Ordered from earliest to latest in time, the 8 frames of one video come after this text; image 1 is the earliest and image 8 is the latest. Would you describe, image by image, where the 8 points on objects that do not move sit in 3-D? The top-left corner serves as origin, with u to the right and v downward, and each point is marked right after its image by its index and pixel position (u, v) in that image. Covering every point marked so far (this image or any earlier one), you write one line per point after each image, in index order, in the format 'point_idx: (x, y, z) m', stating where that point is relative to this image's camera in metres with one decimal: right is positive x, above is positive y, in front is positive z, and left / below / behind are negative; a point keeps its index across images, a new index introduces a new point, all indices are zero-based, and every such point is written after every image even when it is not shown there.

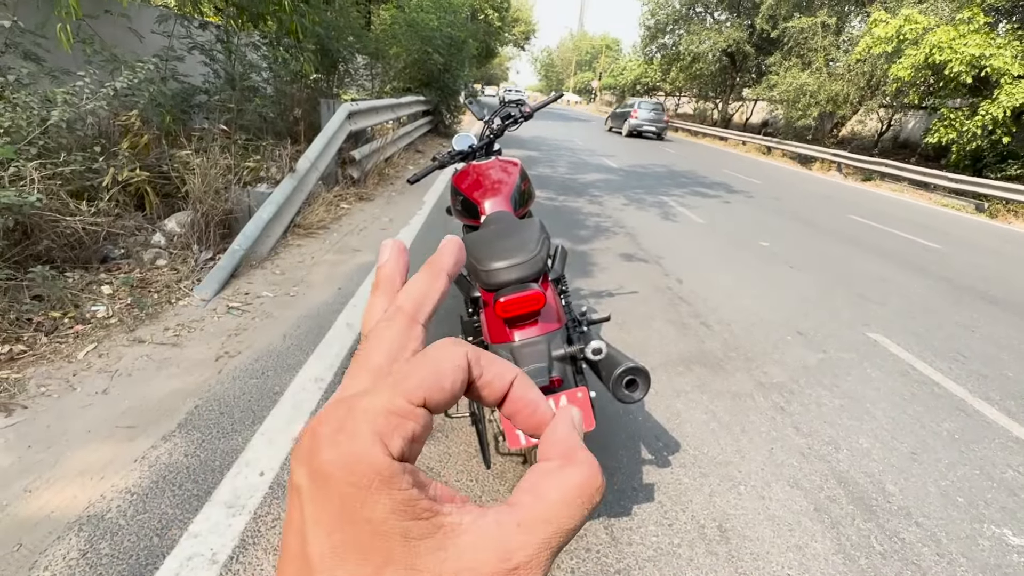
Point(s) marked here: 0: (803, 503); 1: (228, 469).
0: (+1.4, -1.0, +2.2) m
1: (-1.3, -0.8, +2.1) m
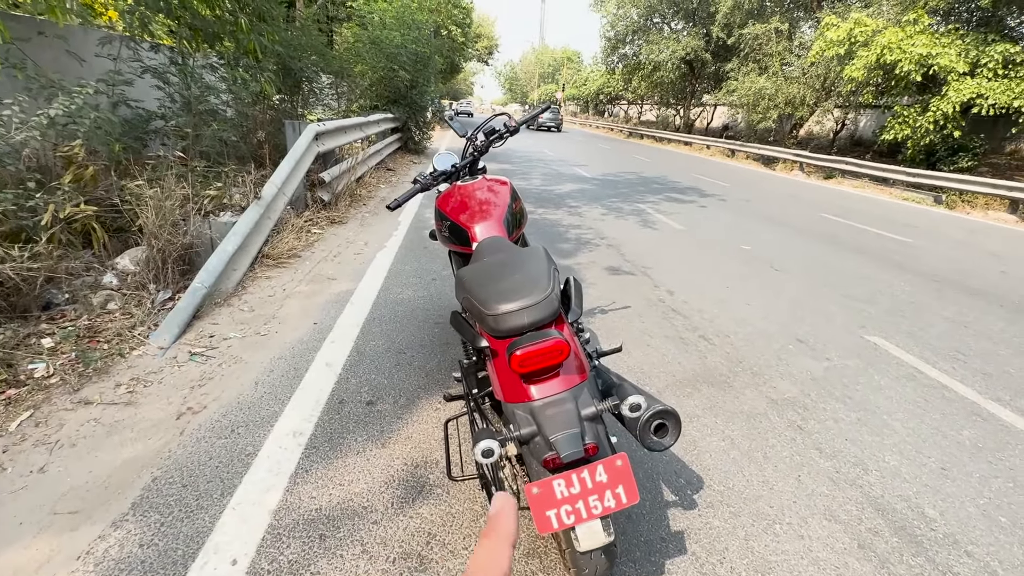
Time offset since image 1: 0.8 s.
0: (+1.4, -1.1, +2.0) m
1: (-1.2, -1.0, +1.8) m
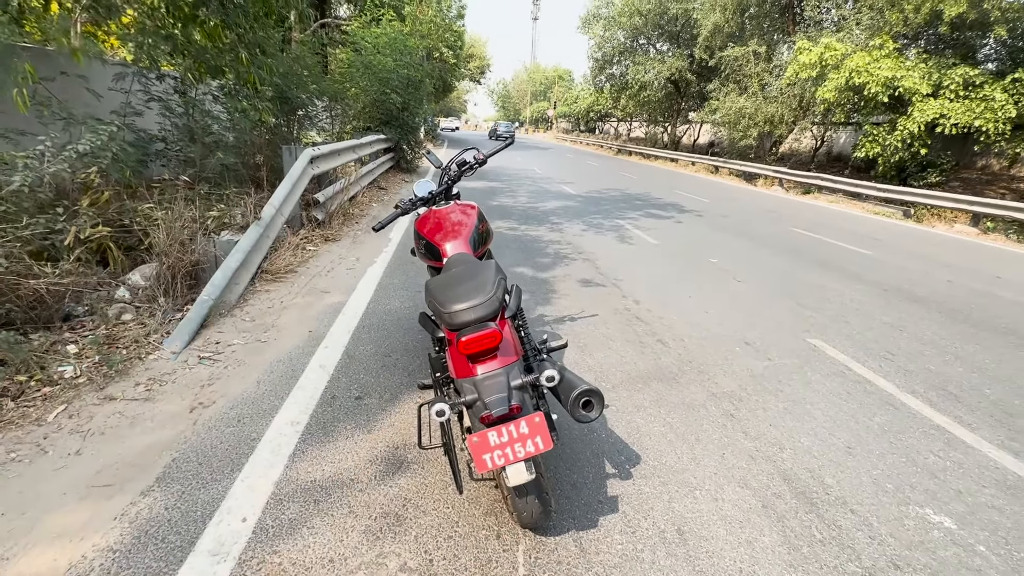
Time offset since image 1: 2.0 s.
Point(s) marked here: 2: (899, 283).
0: (+1.2, -1.1, +2.4) m
1: (-1.4, -1.0, +2.1) m
2: (+5.6, +0.1, +6.8) m
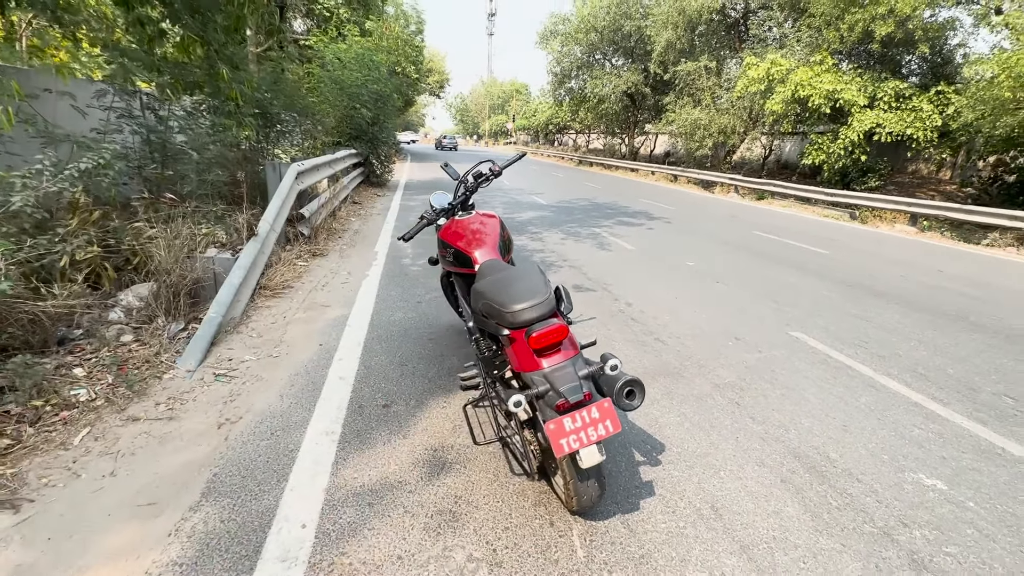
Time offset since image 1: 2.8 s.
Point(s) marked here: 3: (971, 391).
0: (+1.5, -1.1, +2.7) m
1: (-1.1, -1.1, +2.2) m
2: (+5.4, +0.1, +7.4) m
3: (+3.8, -0.8, +3.9) m
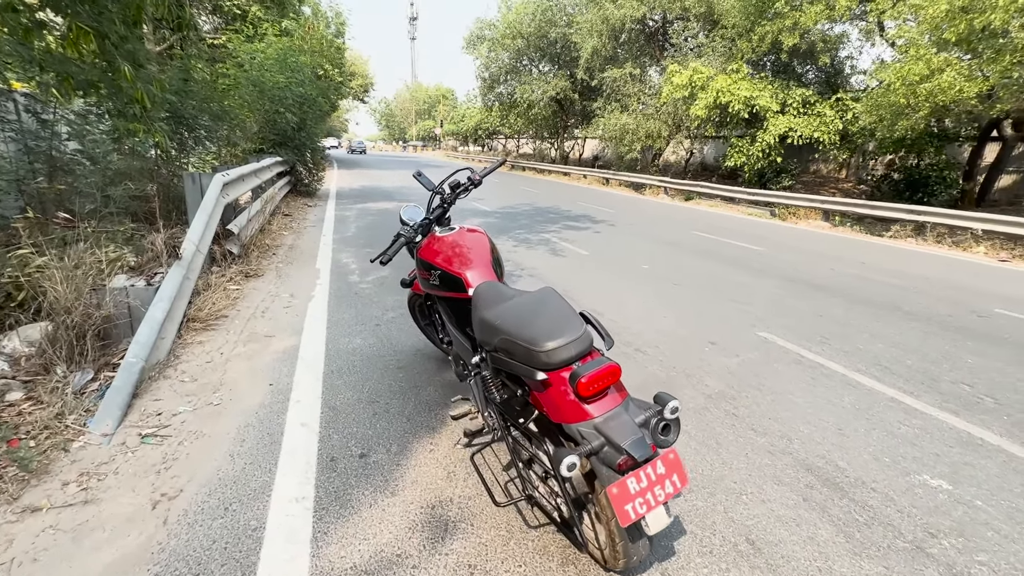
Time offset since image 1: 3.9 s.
0: (+1.5, -1.1, +2.5) m
1: (-1.0, -1.3, +1.7) m
2: (+4.7, +0.2, +7.8) m
3: (+3.6, -0.8, +4.1) m
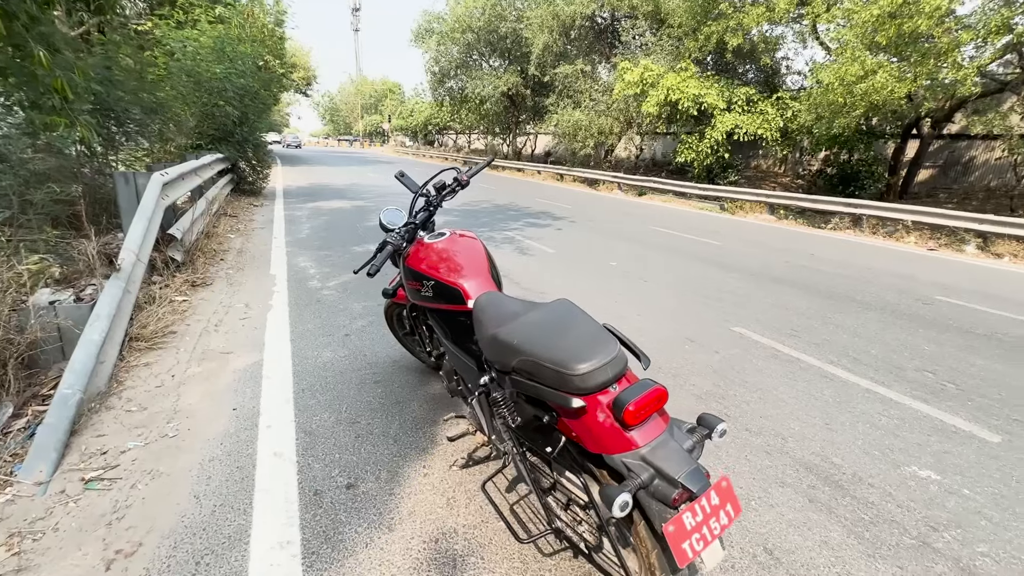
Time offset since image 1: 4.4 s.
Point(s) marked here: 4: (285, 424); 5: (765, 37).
0: (+1.5, -1.1, +2.5) m
1: (-0.9, -1.4, +1.4) m
2: (+4.2, +0.4, +8.0) m
3: (+3.5, -0.7, +4.2) m
4: (-1.4, -0.9, +2.9) m
5: (+9.2, +9.0, +17.0) m
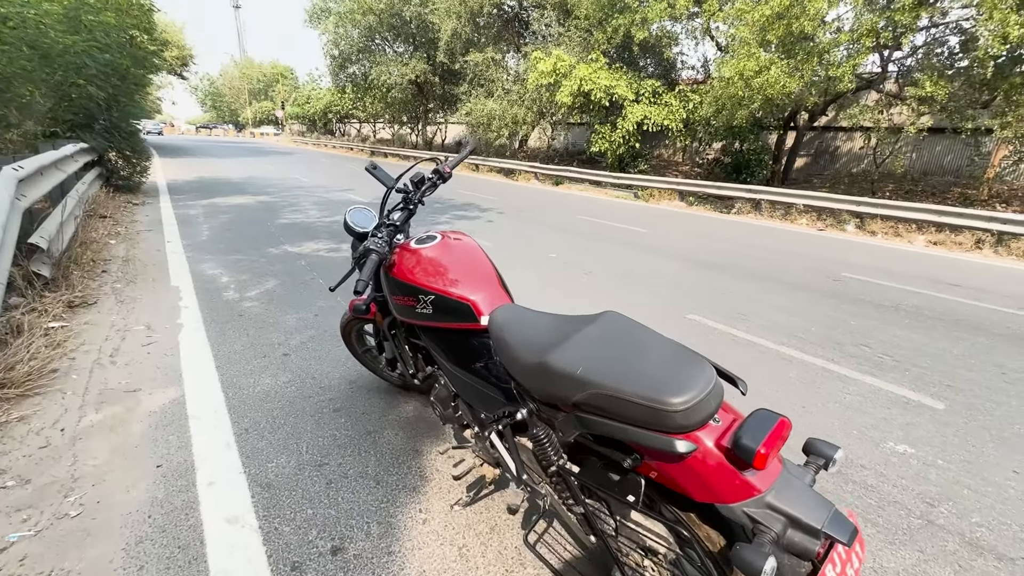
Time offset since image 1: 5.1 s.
0: (+1.6, -1.1, +2.5) m
1: (-0.6, -1.5, +1.0) m
2: (+3.1, +0.6, +8.4) m
3: (+3.2, -0.6, +4.5) m
4: (-1.4, -1.0, +2.4) m
5: (+5.9, +9.7, +17.8) m
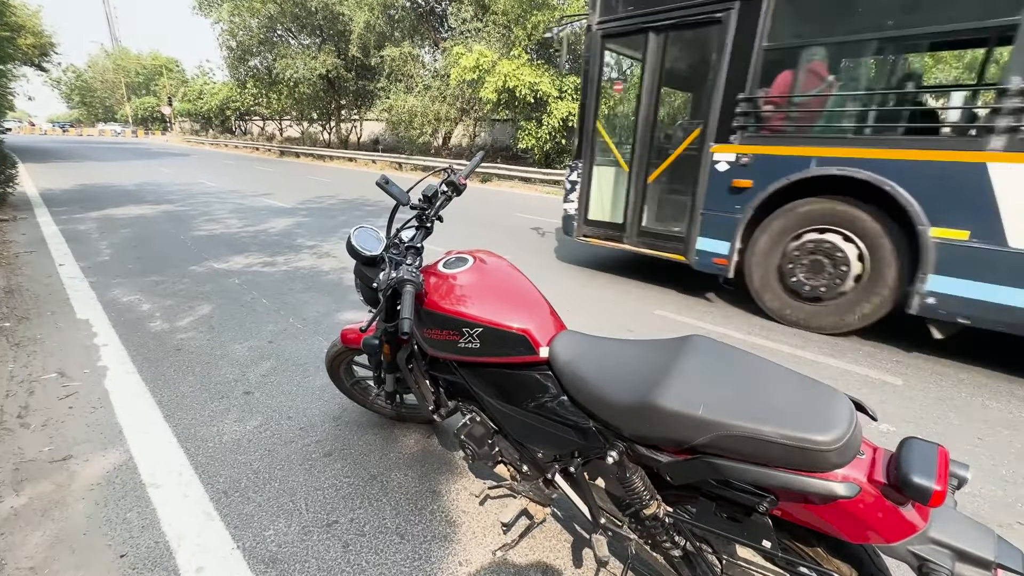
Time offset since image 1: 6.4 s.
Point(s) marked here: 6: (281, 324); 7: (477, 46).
0: (+1.7, -1.1, +2.6) m
1: (-0.1, -1.6, +0.8) m
2: (+2.2, +0.7, +8.6) m
3: (+2.9, -0.4, +4.8) m
4: (-1.2, -1.1, +2.0) m
5: (+2.9, +10.0, +18.3) m
6: (-2.1, -0.3, +4.4) m
7: (-1.4, +9.8, +19.1) m
